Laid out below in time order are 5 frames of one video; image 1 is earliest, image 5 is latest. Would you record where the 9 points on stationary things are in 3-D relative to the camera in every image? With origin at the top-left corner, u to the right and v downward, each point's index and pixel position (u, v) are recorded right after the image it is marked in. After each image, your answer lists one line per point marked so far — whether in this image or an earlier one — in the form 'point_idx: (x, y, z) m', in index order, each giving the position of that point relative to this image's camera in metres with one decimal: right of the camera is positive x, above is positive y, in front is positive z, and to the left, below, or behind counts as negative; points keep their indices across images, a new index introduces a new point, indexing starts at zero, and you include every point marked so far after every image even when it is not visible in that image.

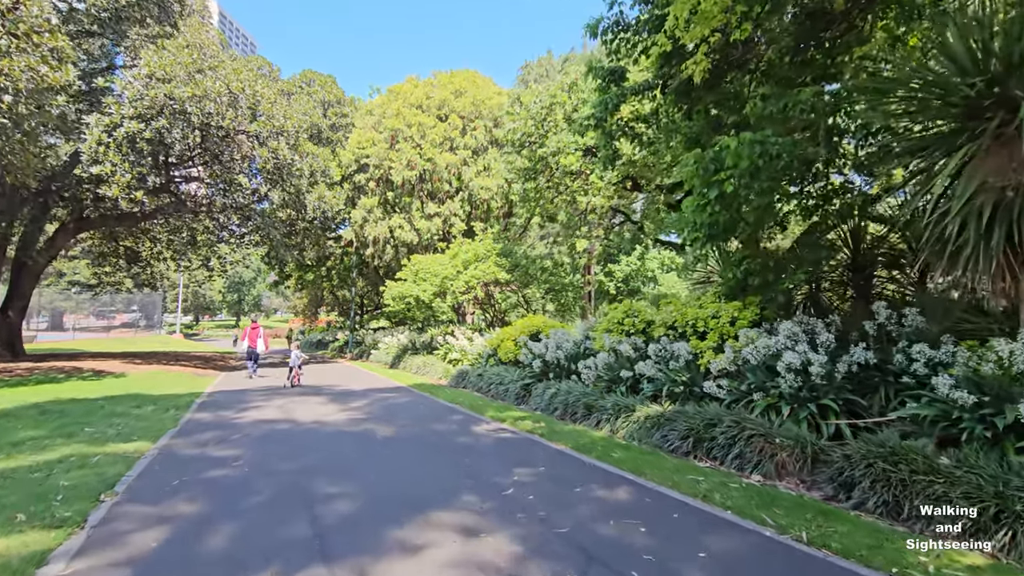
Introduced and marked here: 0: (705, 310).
0: (+3.2, -0.4, +8.4) m
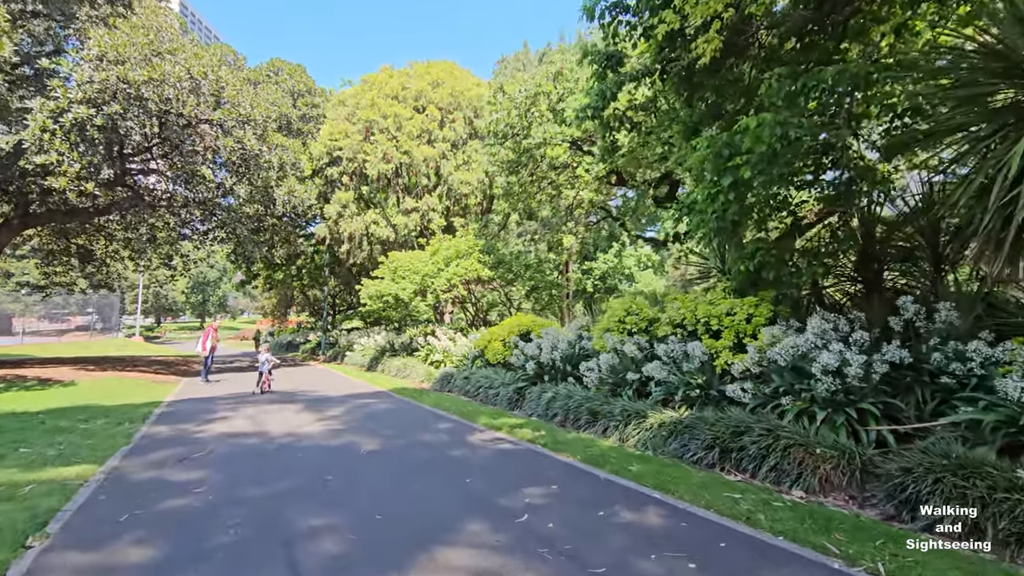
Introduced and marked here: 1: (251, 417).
0: (+3.2, -0.3, +7.9) m
1: (-5.4, -2.7, +10.6) m
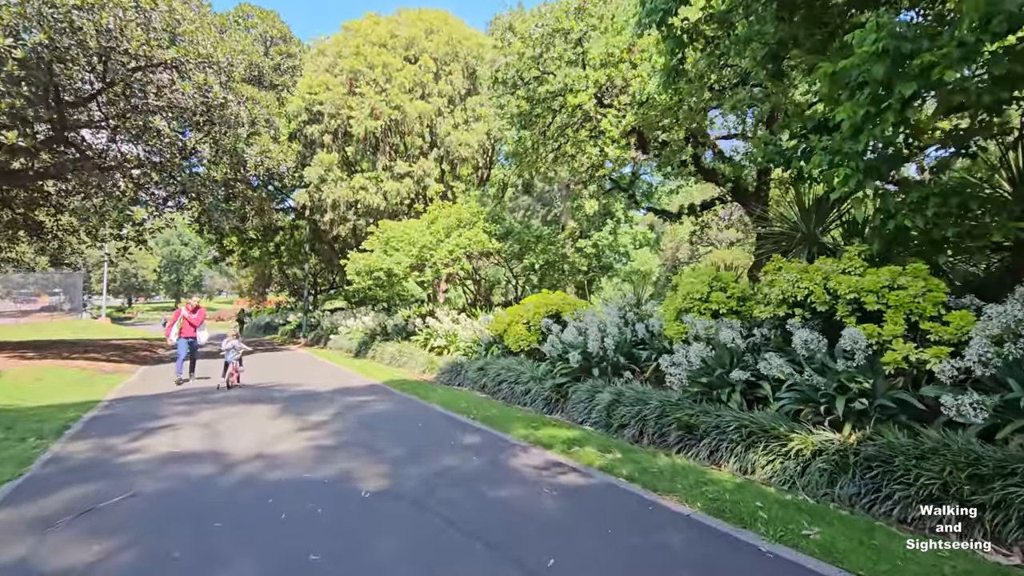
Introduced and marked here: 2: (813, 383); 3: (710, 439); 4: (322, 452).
0: (+3.9, +0.1, +5.5) m
1: (-4.8, -2.2, +8.0) m
2: (+3.2, -1.0, +5.4) m
3: (+2.2, -1.7, +5.6) m
4: (-2.4, -2.1, +6.5) m
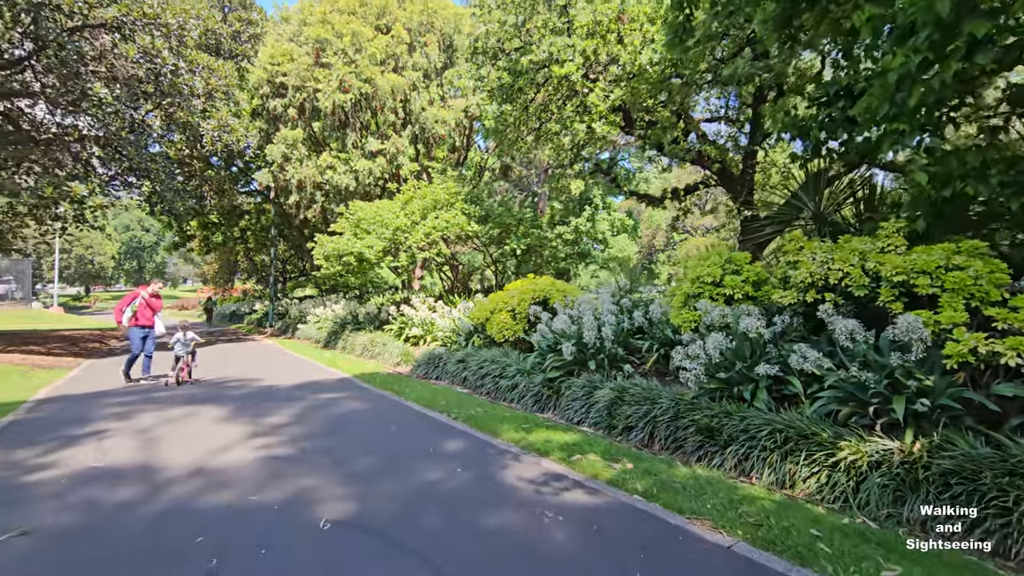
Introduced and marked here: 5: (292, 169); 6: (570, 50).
0: (+3.9, +0.3, +4.7) m
1: (-5.0, -2.0, +6.9) m
2: (+3.1, -0.8, +4.6) m
3: (+2.1, -1.5, +4.8) m
4: (-2.5, -1.9, +5.5) m
5: (-8.6, +4.6, +19.9) m
6: (+1.5, +6.1, +13.1) m
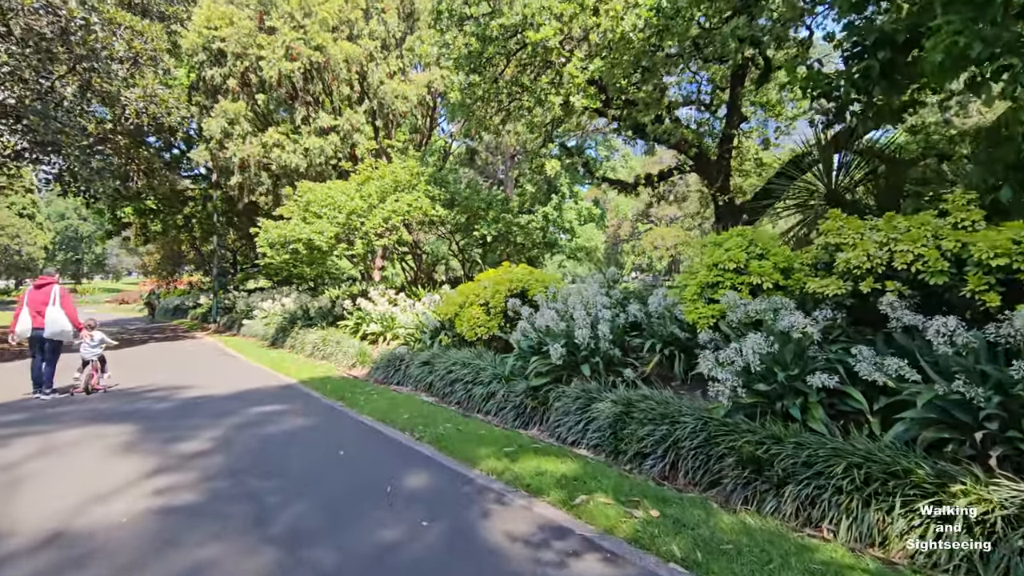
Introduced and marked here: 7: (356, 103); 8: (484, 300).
0: (+3.8, +0.4, +3.7) m
1: (-5.2, -1.9, +5.2) m
2: (+3.0, -0.7, +3.5) m
3: (+2.0, -1.4, +3.6) m
4: (-2.7, -1.8, +4.0) m
5: (-9.8, +4.9, +17.8) m
6: (+0.8, +6.3, +11.7) m
7: (-5.6, +6.7, +18.4) m
8: (-0.5, -0.2, +8.7) m
